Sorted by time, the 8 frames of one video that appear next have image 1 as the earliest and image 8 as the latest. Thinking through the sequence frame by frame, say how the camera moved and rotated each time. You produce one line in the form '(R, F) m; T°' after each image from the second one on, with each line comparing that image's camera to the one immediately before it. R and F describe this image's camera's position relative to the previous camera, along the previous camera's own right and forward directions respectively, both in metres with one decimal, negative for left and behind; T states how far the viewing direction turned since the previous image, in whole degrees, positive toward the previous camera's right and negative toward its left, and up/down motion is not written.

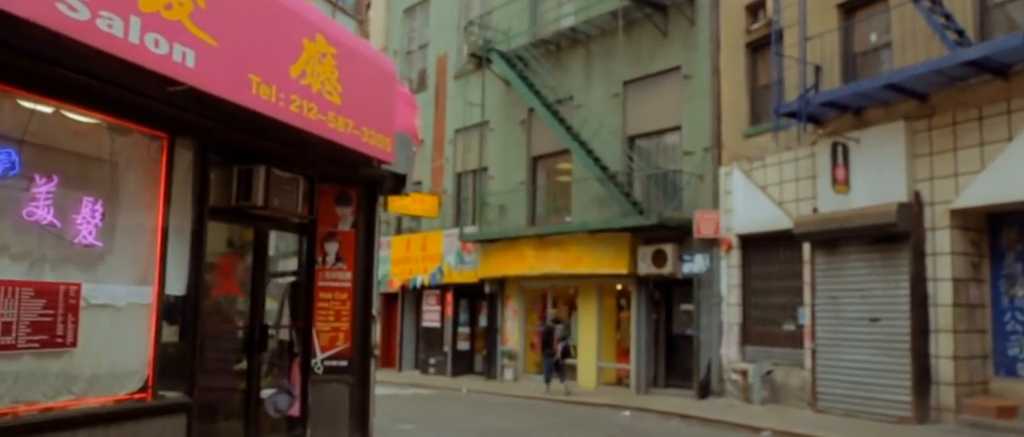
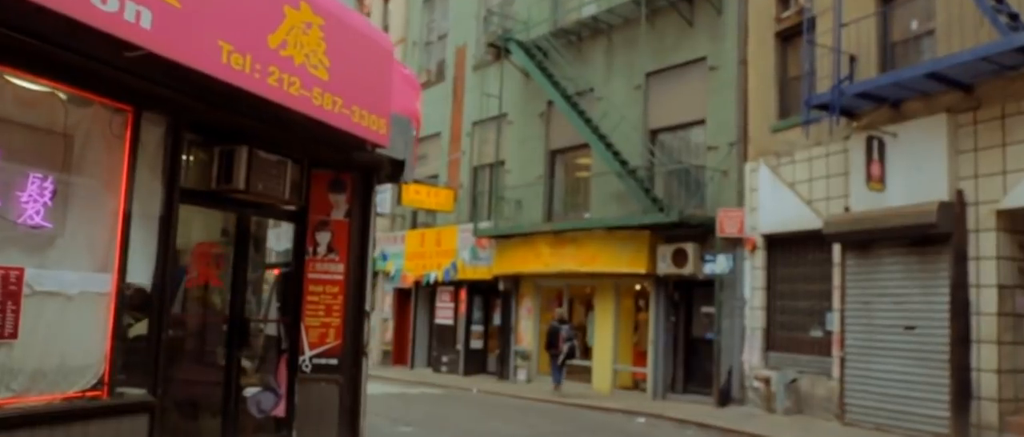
(+0.2, +0.7) m; -1°
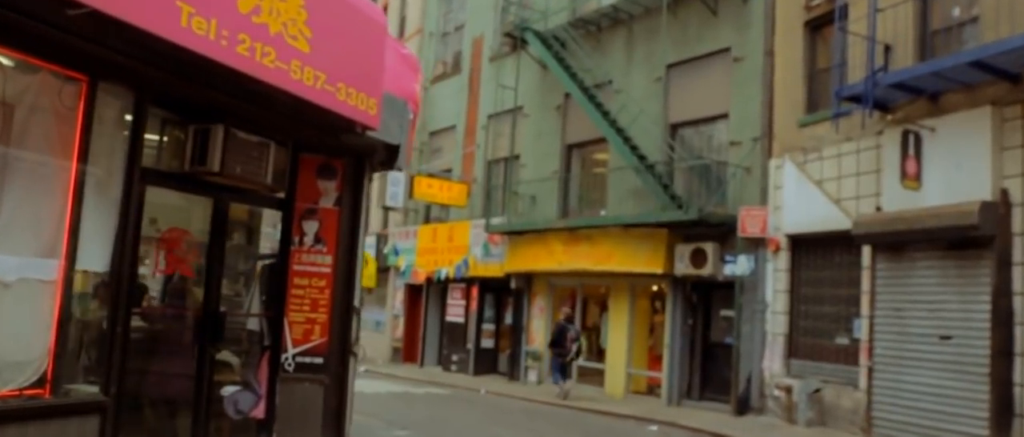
(+0.2, +0.7) m; -1°
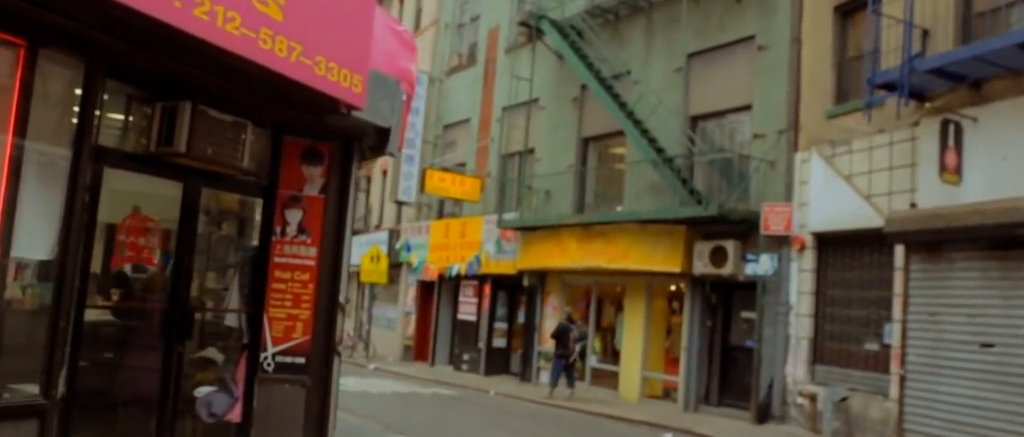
(+0.2, +0.7) m; -1°
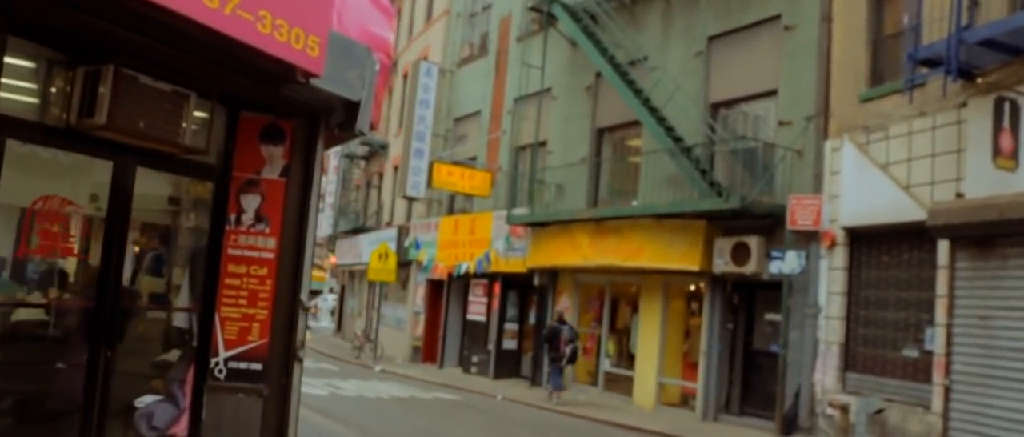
(+0.2, +1.1) m; -1°
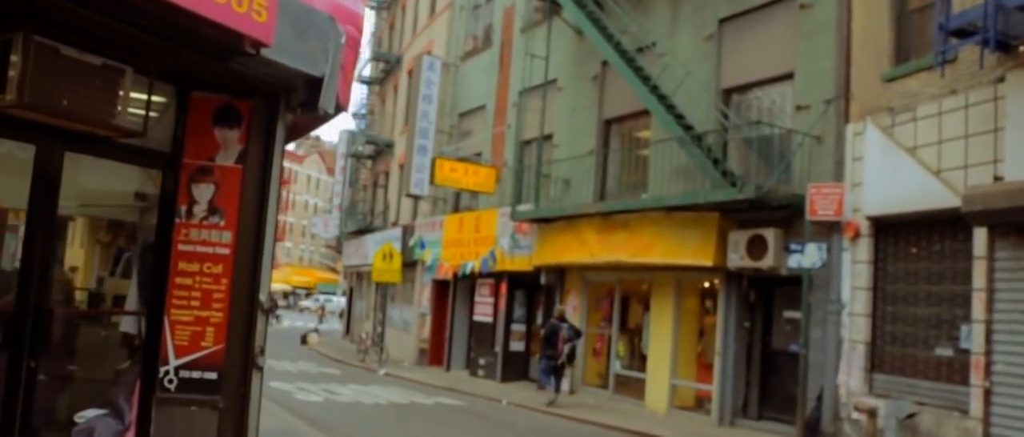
(+0.2, +0.8) m; -1°
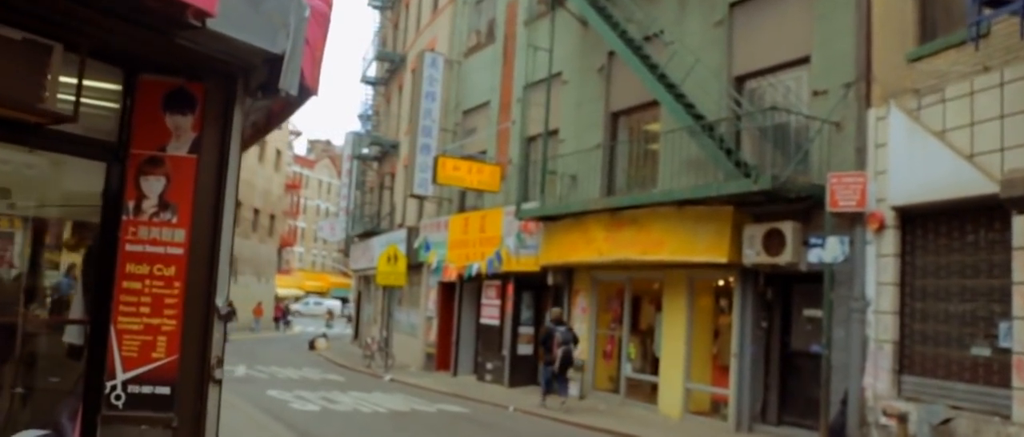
(+0.1, +0.7) m; -1°
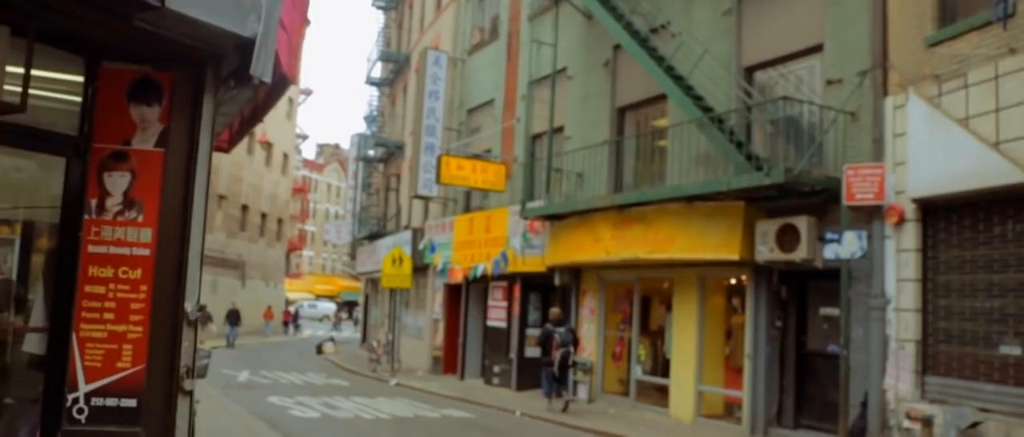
(+0.1, +0.4) m; -1°
